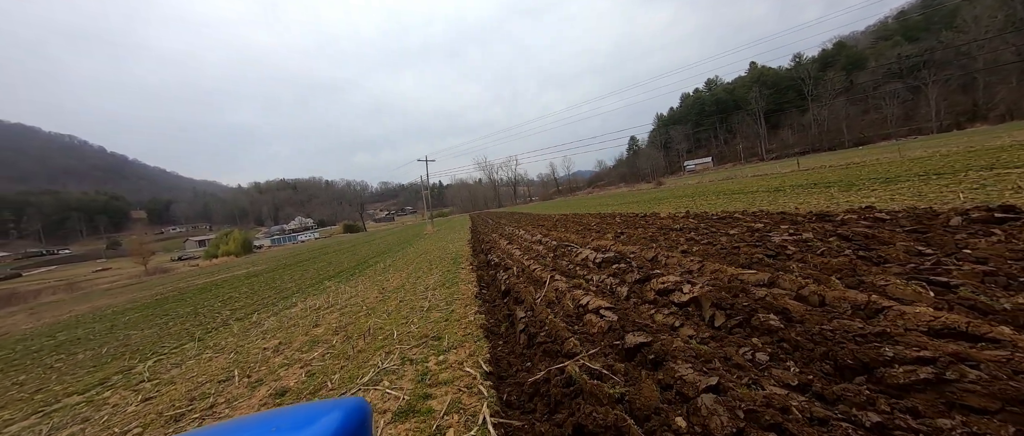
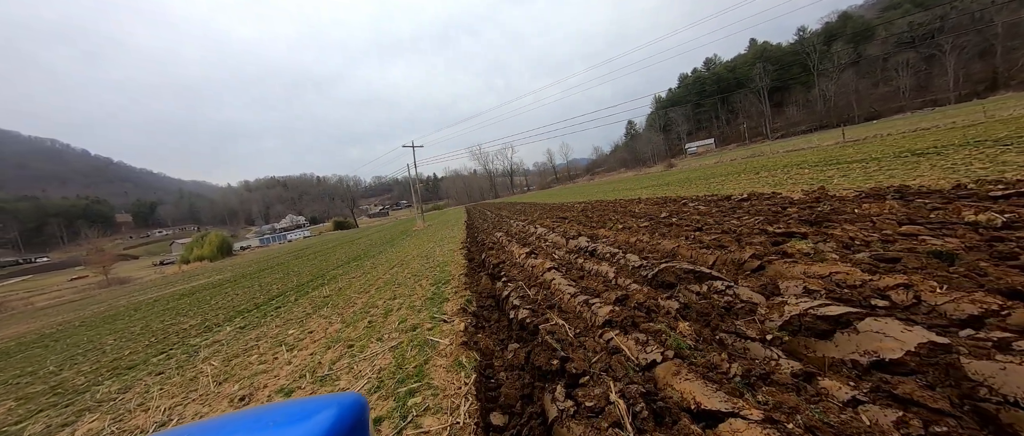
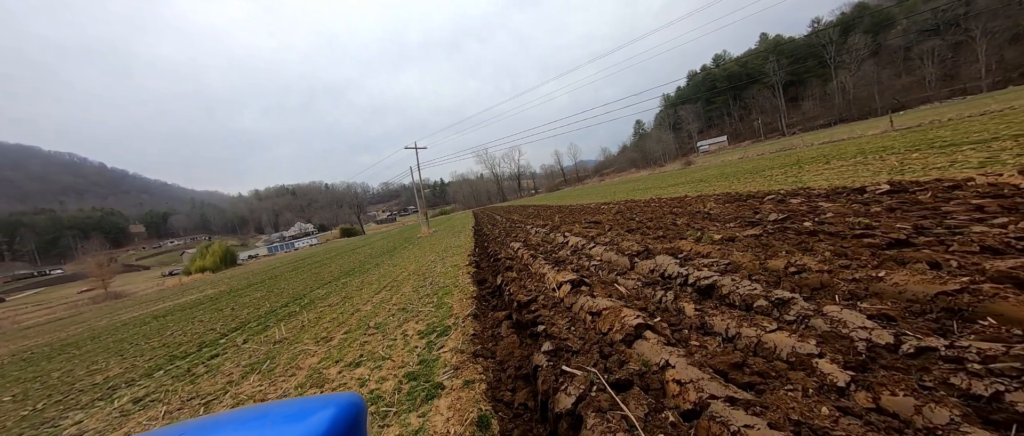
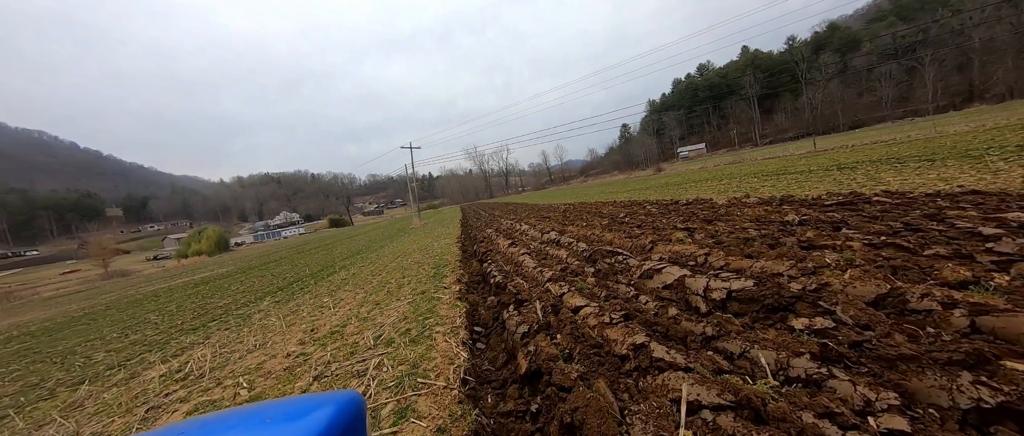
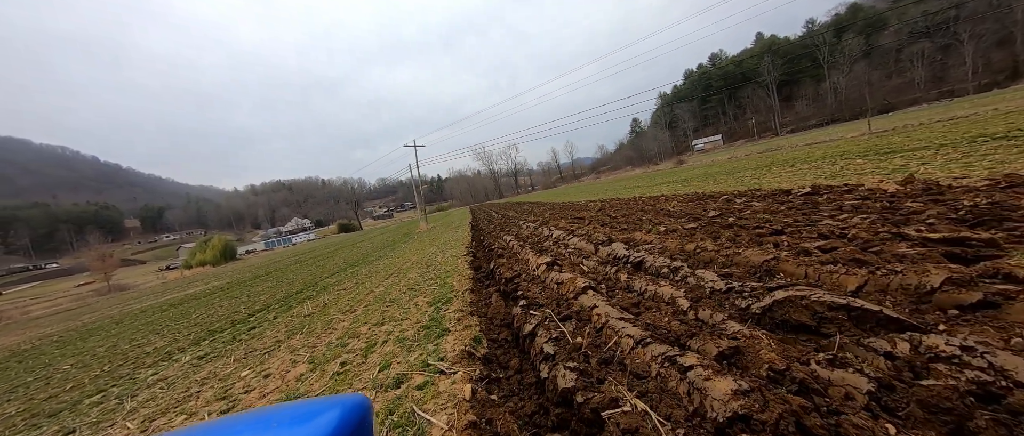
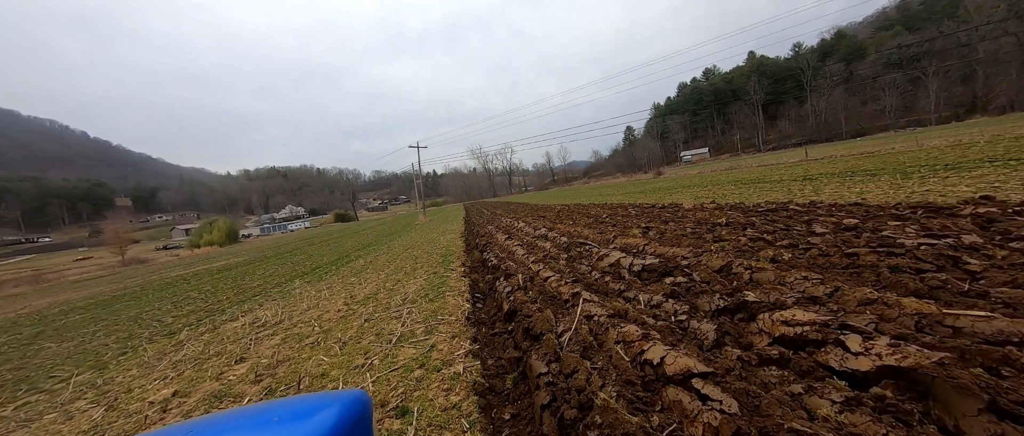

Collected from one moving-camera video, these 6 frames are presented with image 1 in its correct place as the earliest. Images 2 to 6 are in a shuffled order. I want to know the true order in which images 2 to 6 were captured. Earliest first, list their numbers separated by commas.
6, 4, 2, 5, 3
